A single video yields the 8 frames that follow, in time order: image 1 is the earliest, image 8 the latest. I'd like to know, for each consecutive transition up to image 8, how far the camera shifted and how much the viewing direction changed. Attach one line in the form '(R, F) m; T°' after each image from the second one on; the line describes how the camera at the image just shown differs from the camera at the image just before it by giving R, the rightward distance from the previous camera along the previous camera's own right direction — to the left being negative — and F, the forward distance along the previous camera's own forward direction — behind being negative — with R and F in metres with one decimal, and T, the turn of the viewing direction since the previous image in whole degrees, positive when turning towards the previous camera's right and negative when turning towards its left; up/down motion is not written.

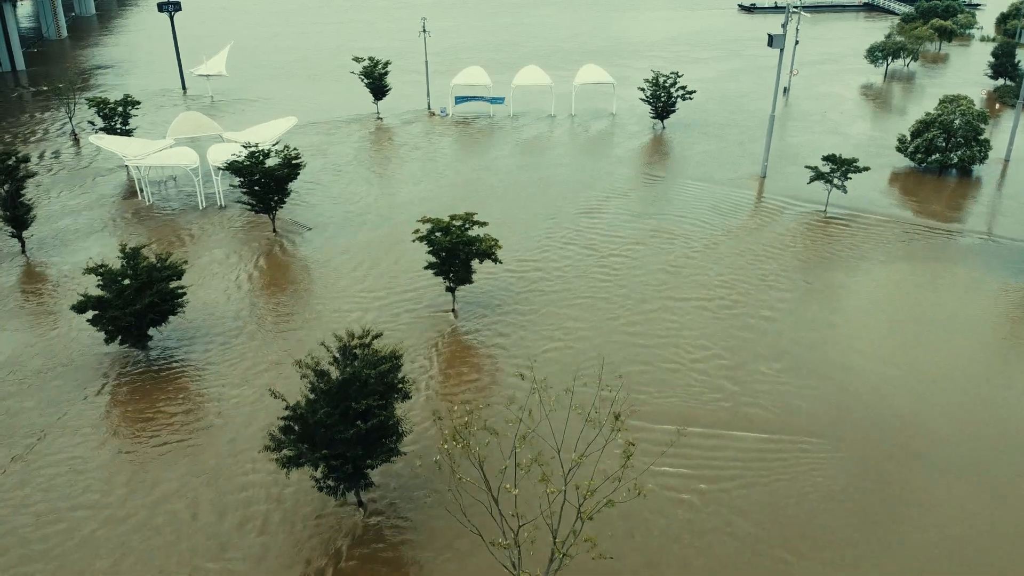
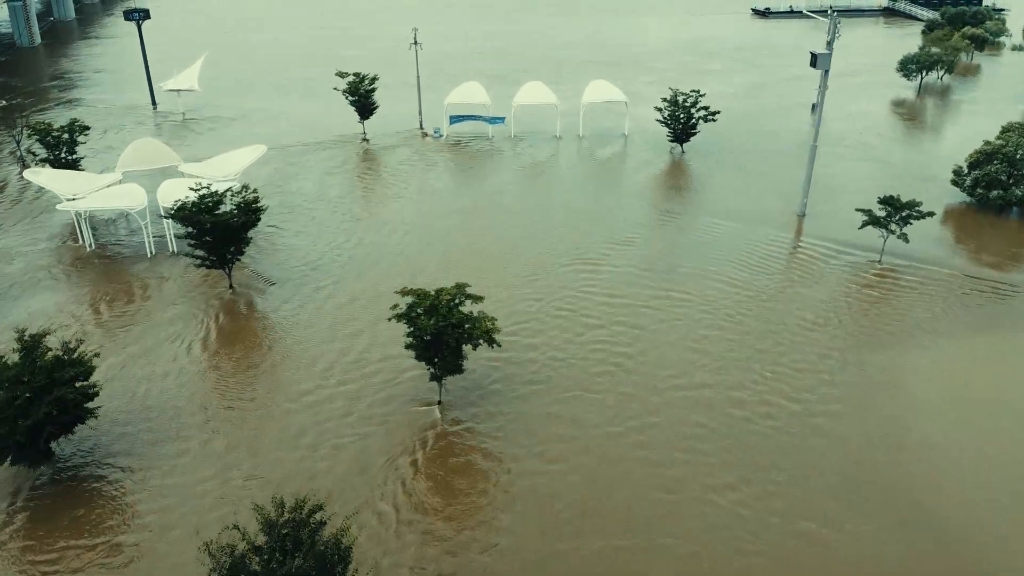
(0.0, +3.3) m; 0°
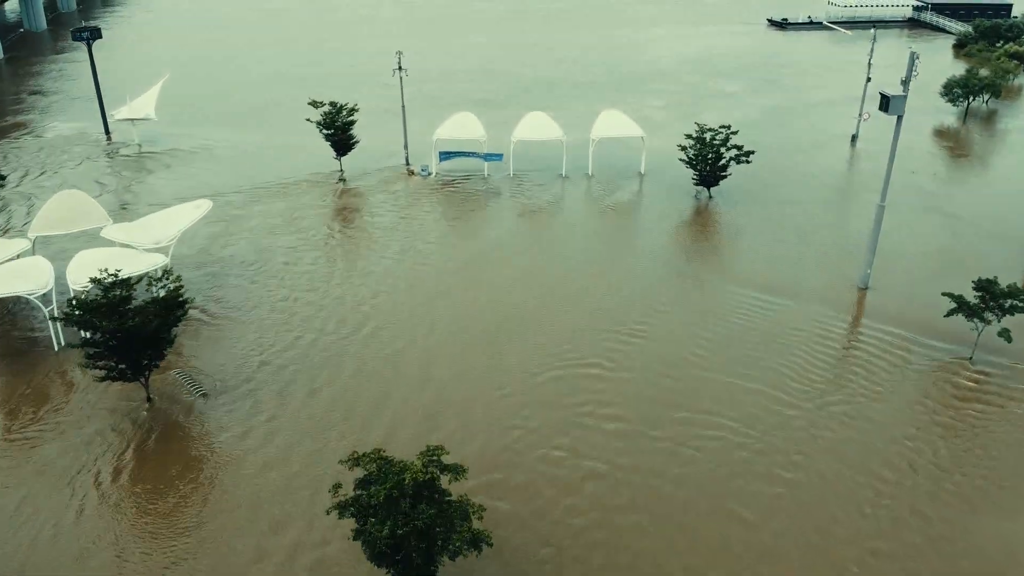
(0.0, +3.9) m; 0°
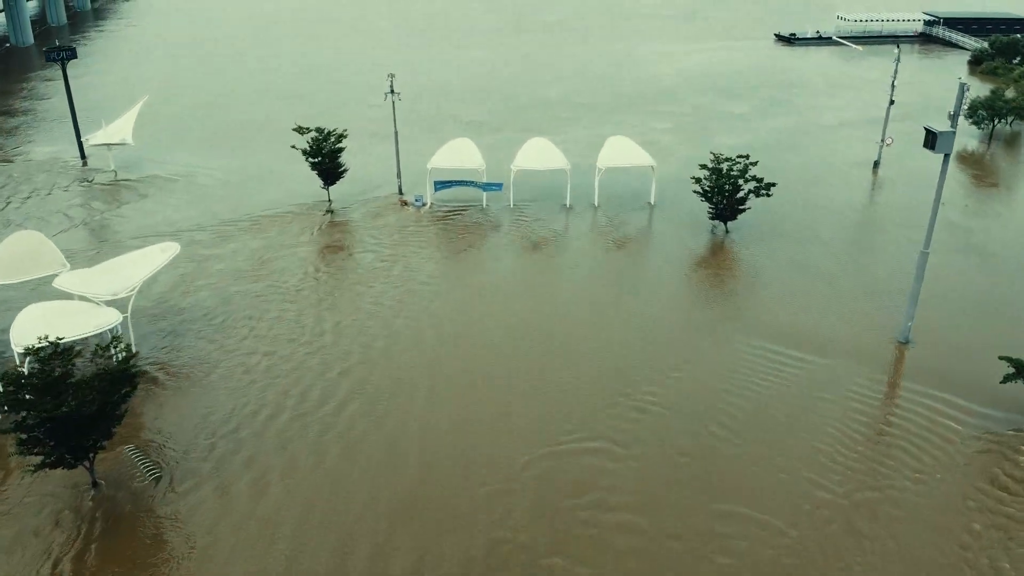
(0.0, +1.8) m; 0°
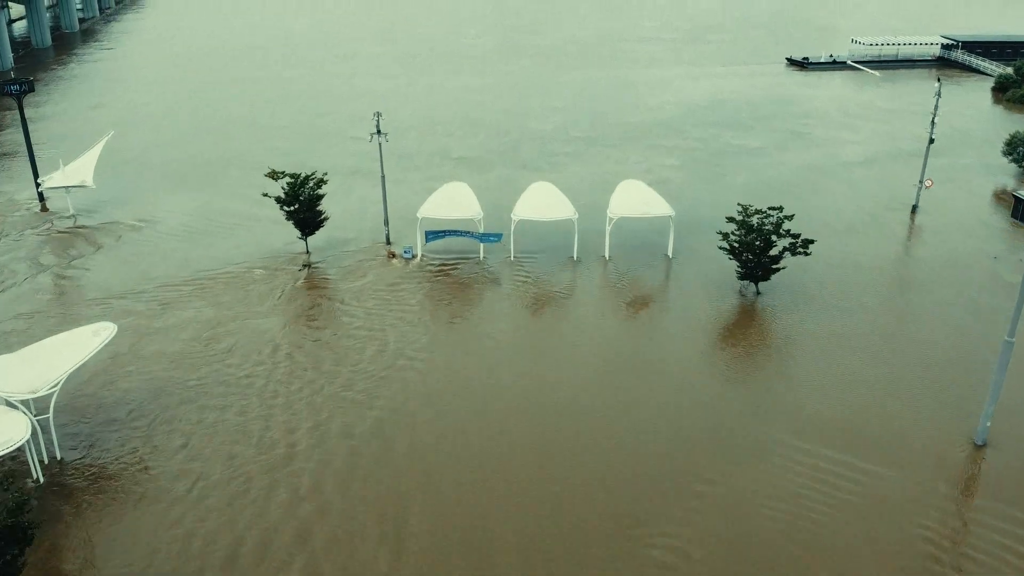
(0.0, +2.6) m; 0°
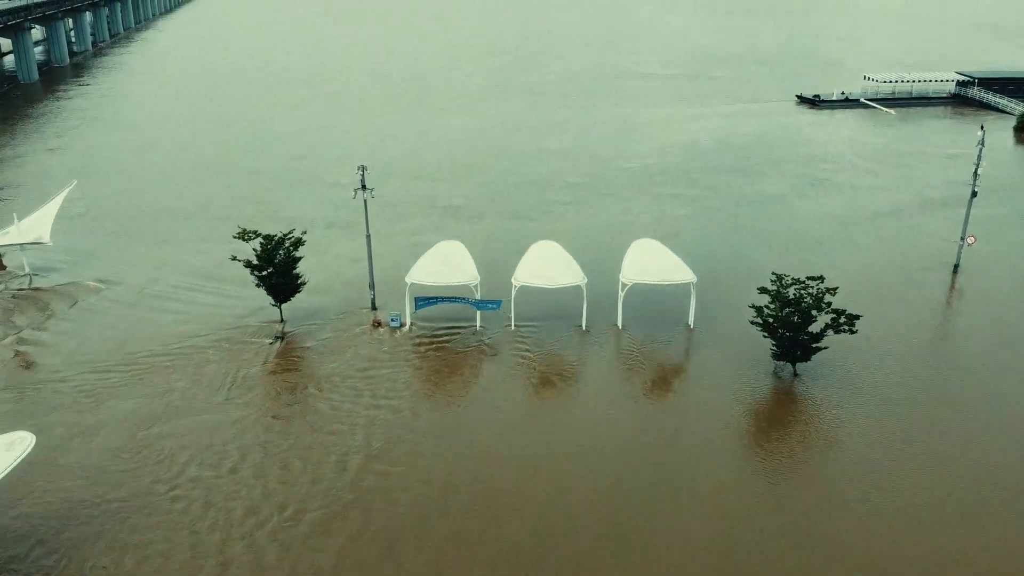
(-0.1, +2.4) m; 0°
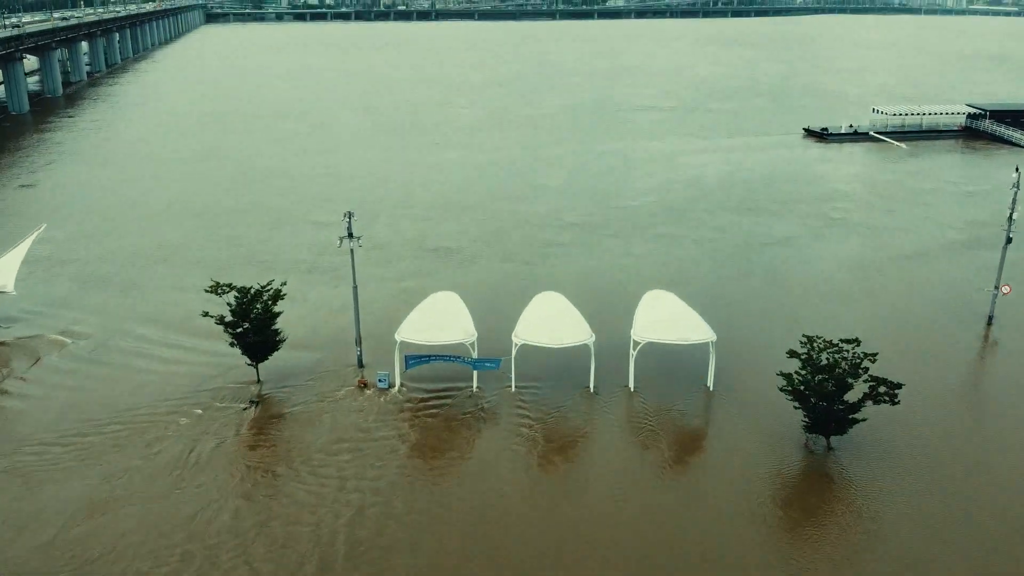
(0.0, +1.7) m; 0°
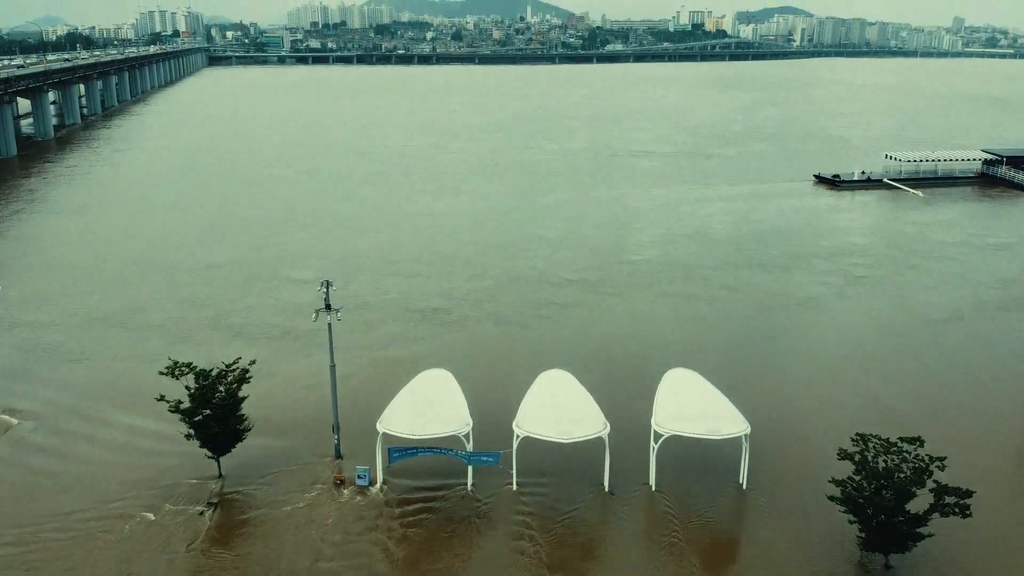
(0.0, +2.2) m; 0°
